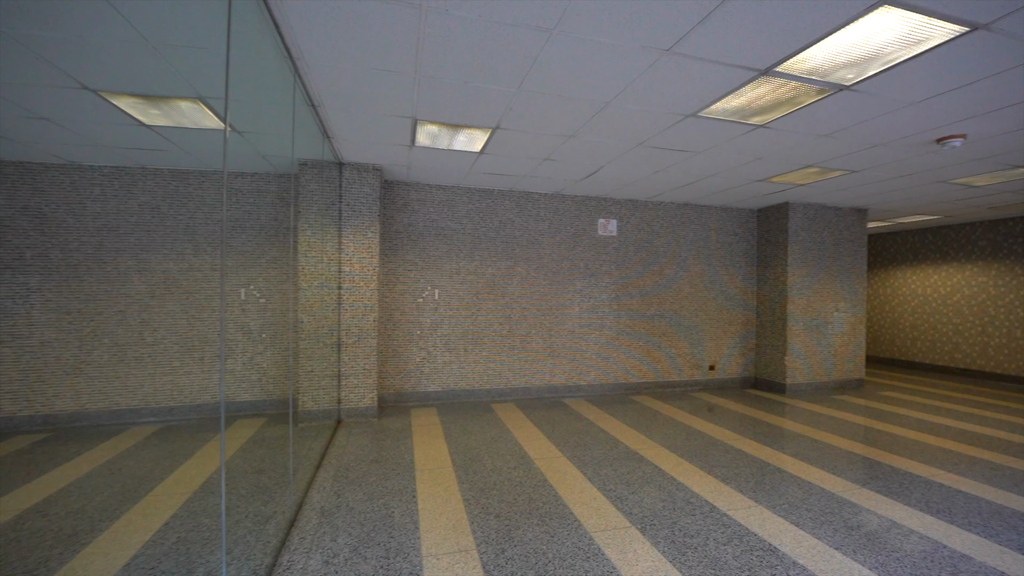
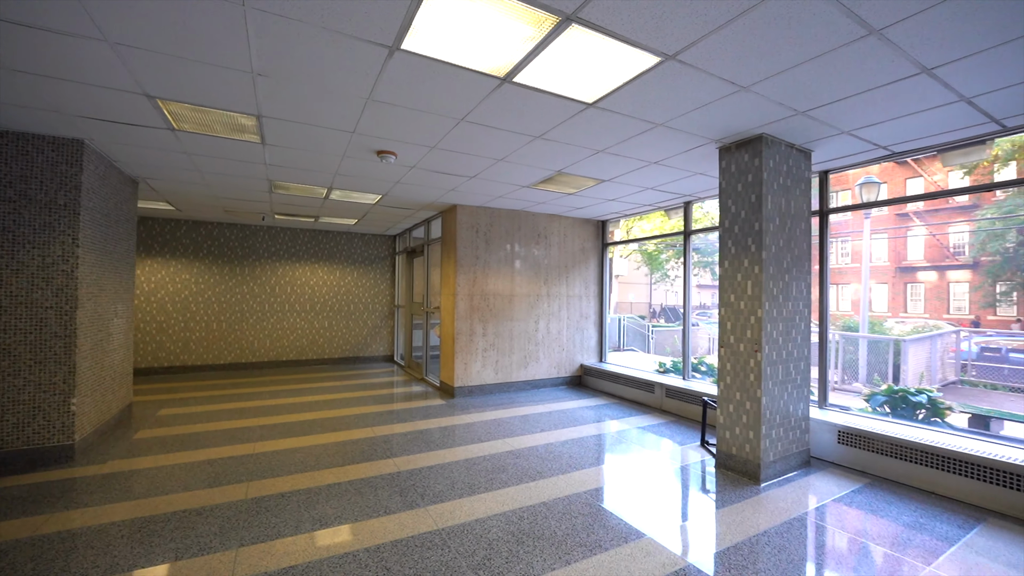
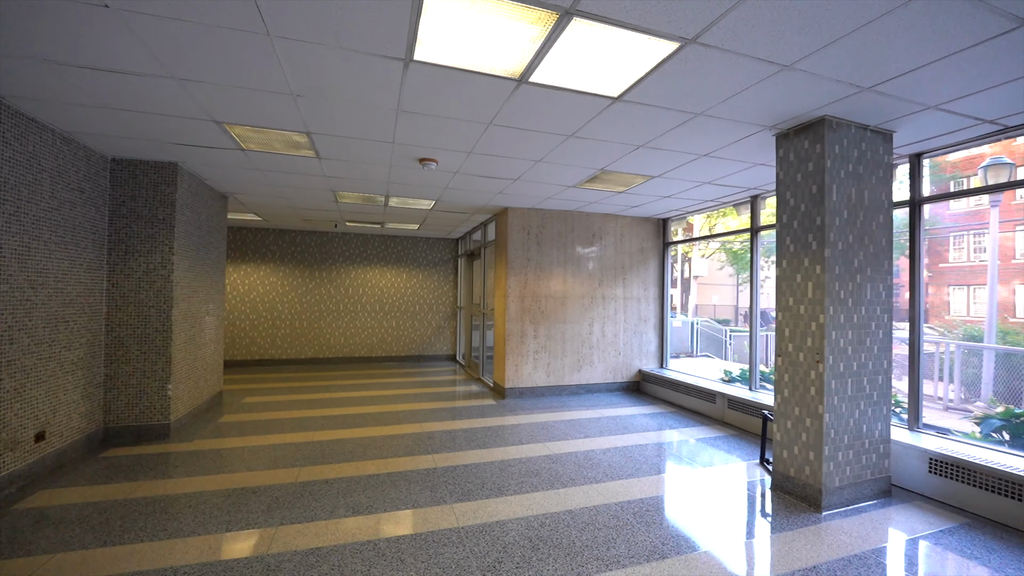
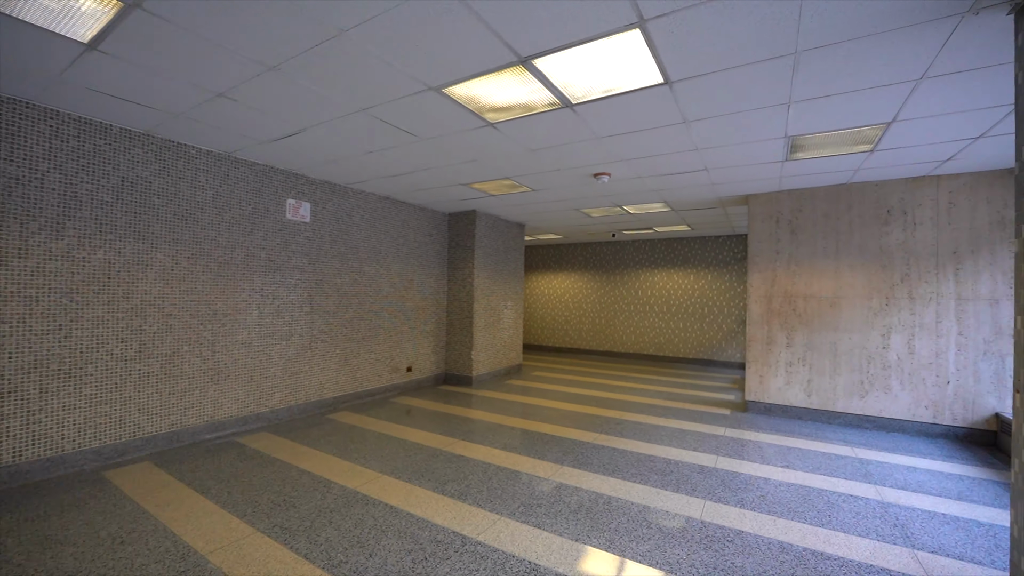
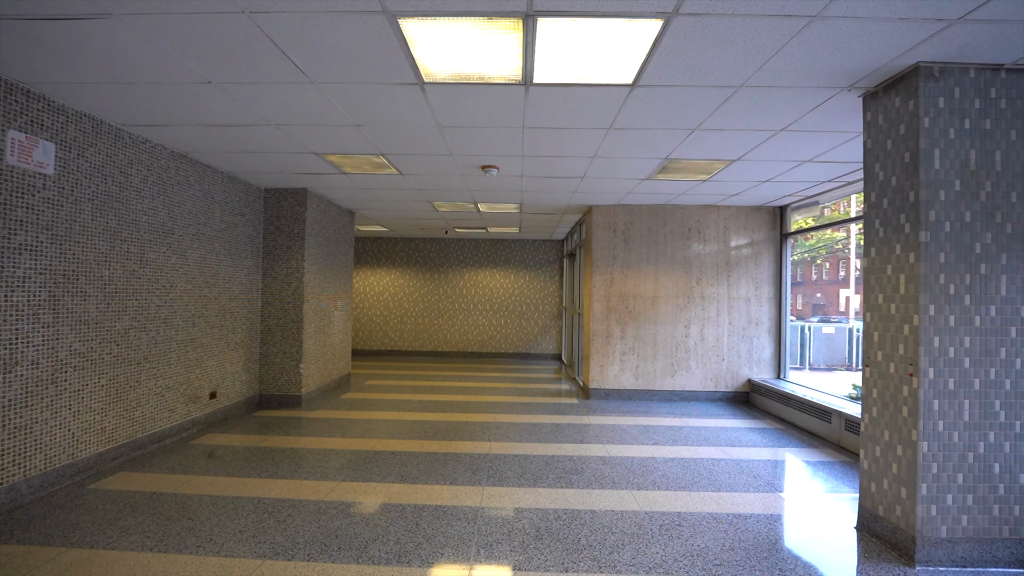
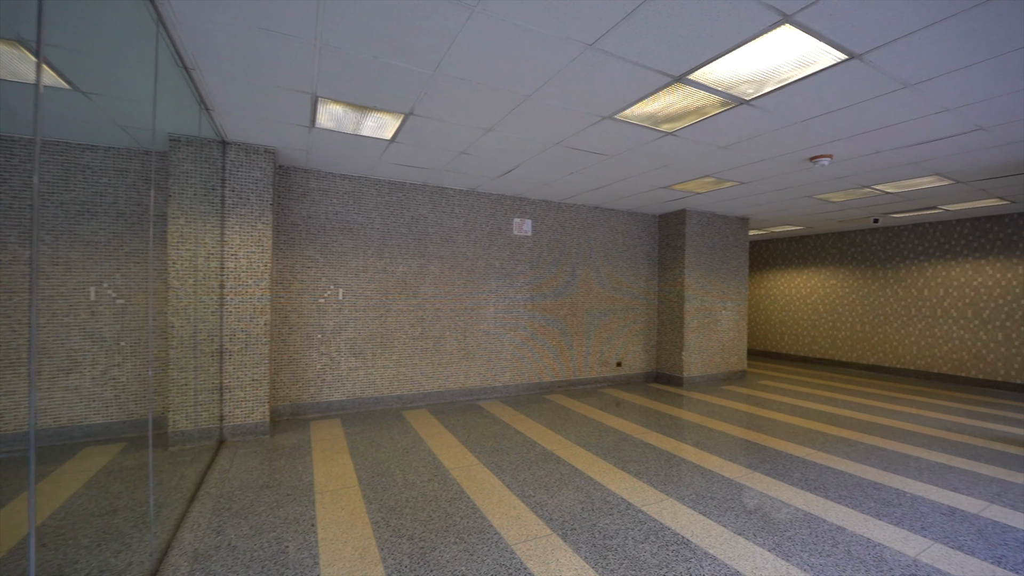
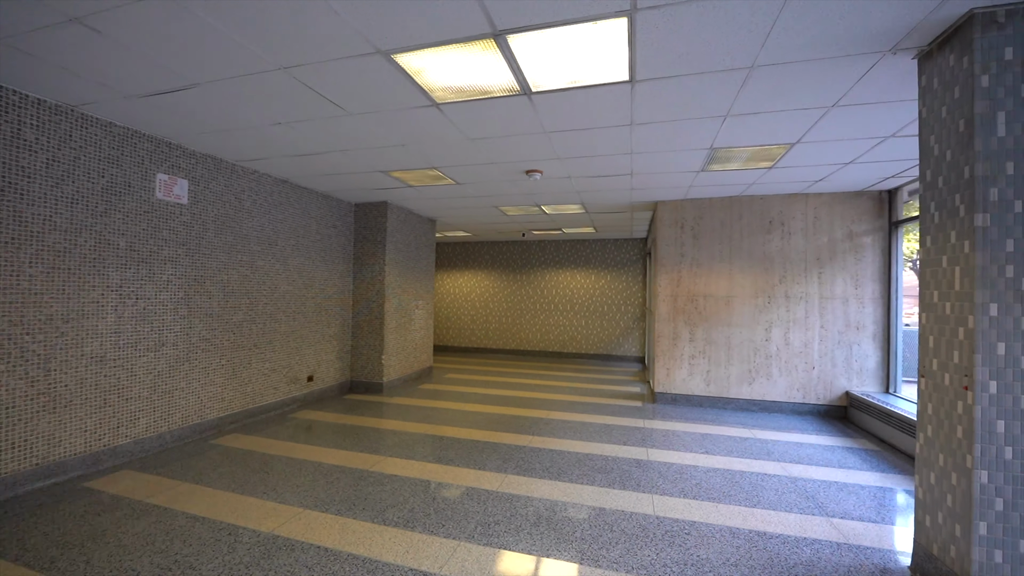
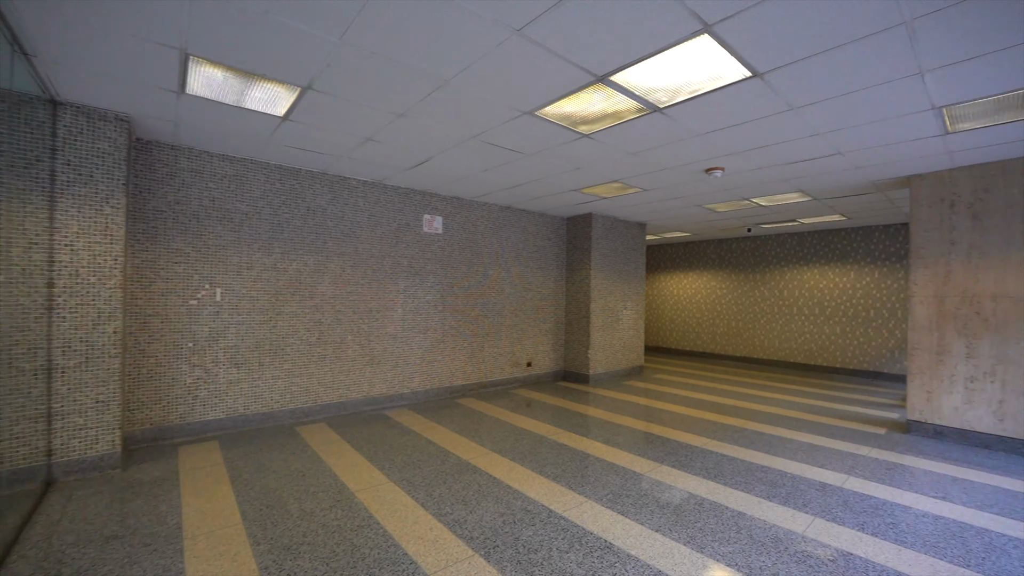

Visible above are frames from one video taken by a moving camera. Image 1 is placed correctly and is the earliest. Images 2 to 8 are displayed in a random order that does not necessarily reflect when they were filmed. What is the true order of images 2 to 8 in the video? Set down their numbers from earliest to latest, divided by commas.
6, 8, 4, 7, 5, 3, 2
